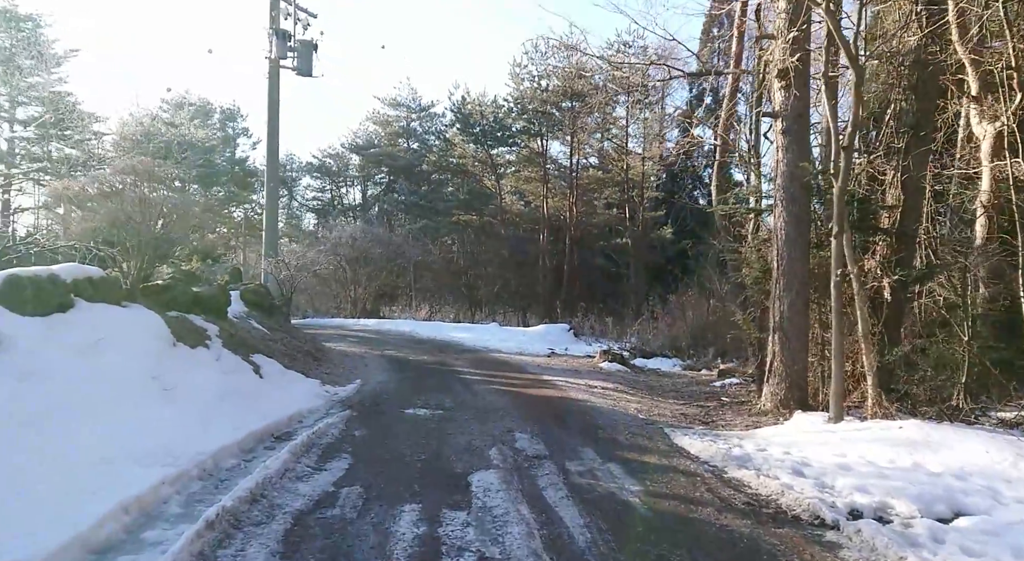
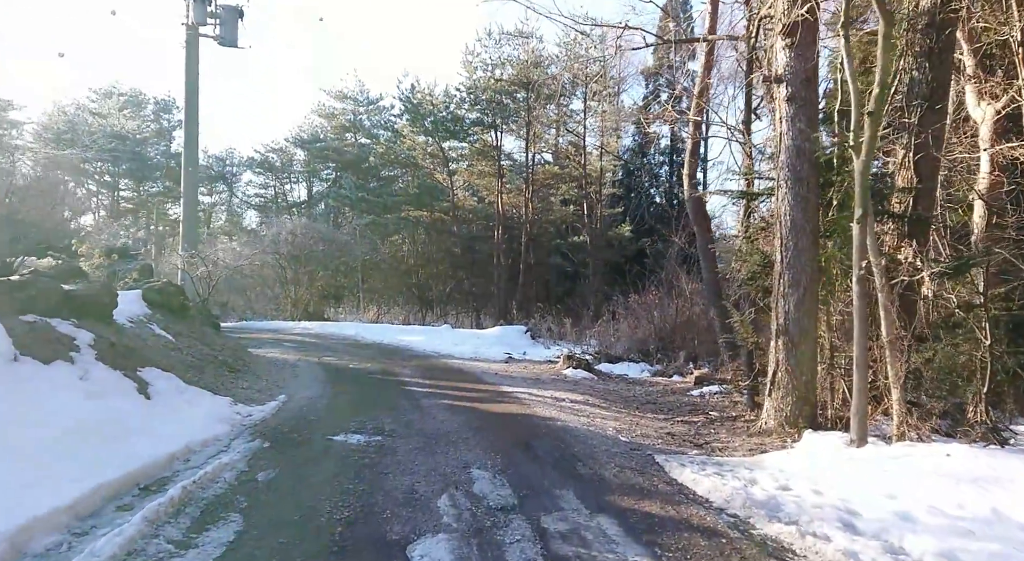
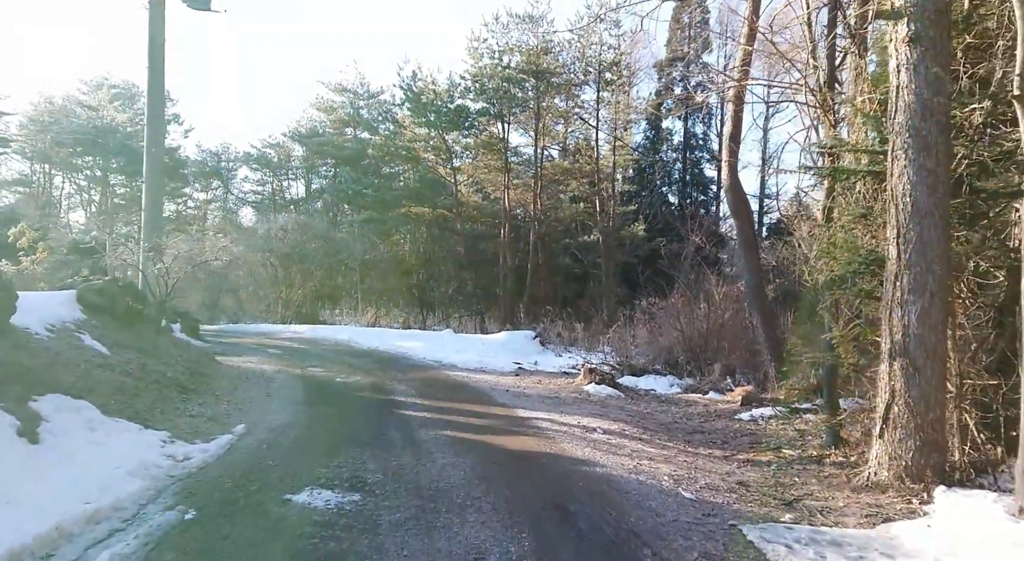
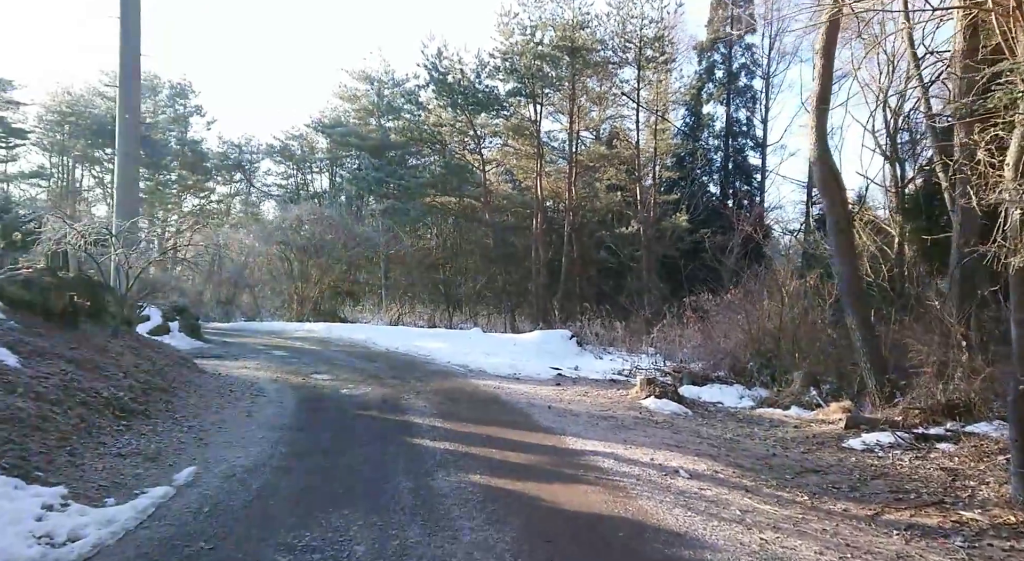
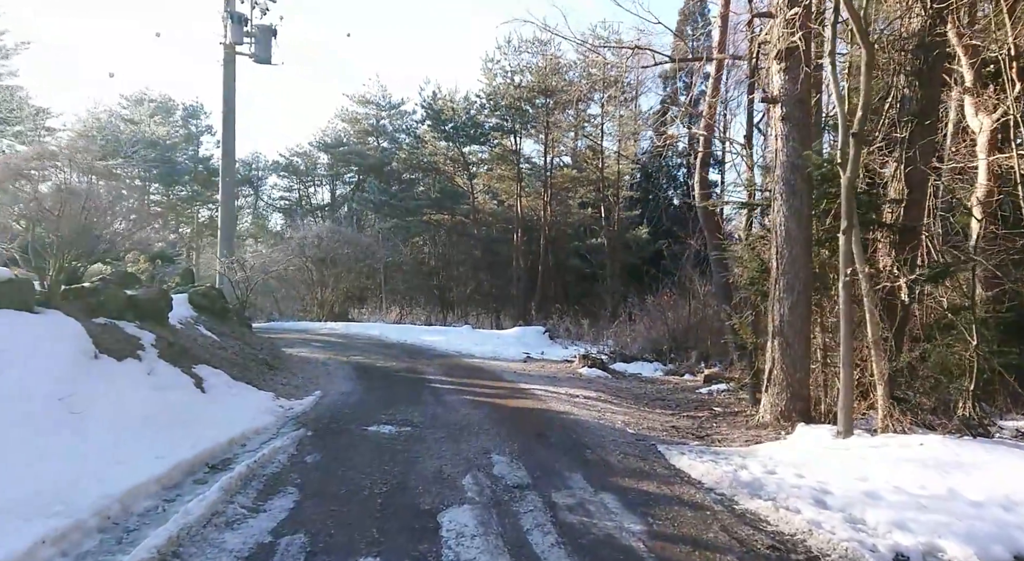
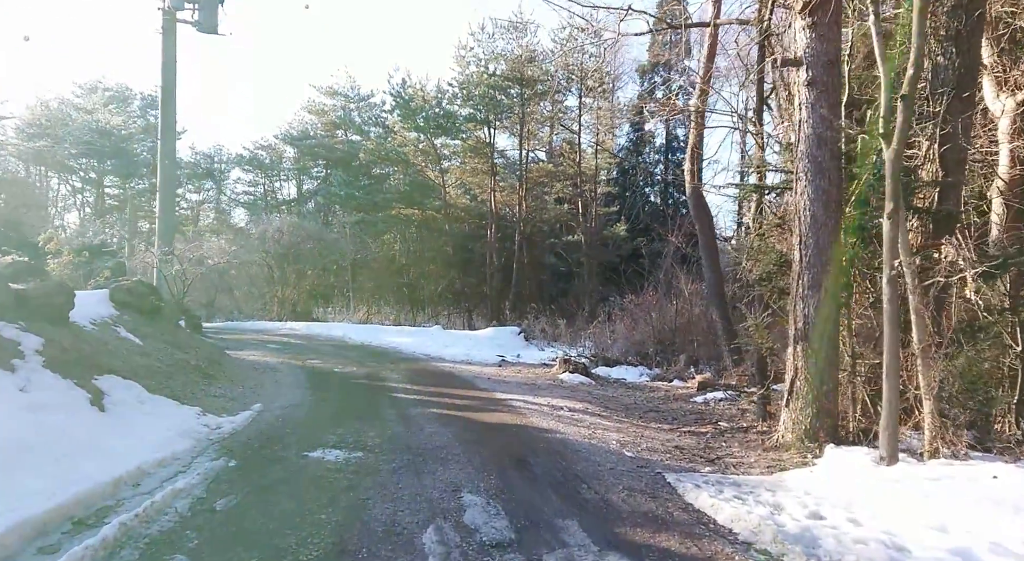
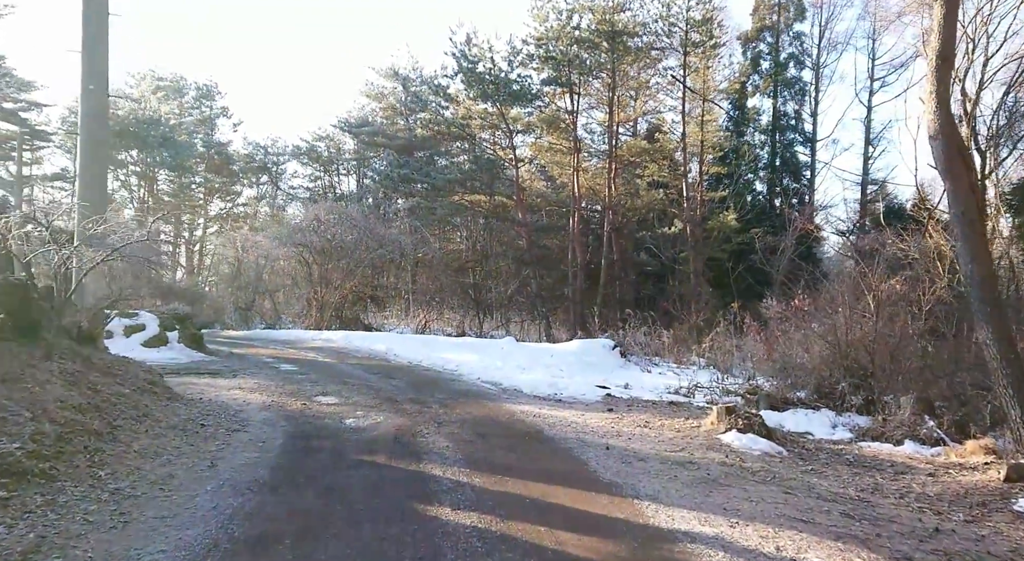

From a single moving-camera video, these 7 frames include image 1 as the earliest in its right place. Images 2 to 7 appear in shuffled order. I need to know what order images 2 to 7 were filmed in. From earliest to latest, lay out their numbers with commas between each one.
5, 2, 6, 3, 4, 7
